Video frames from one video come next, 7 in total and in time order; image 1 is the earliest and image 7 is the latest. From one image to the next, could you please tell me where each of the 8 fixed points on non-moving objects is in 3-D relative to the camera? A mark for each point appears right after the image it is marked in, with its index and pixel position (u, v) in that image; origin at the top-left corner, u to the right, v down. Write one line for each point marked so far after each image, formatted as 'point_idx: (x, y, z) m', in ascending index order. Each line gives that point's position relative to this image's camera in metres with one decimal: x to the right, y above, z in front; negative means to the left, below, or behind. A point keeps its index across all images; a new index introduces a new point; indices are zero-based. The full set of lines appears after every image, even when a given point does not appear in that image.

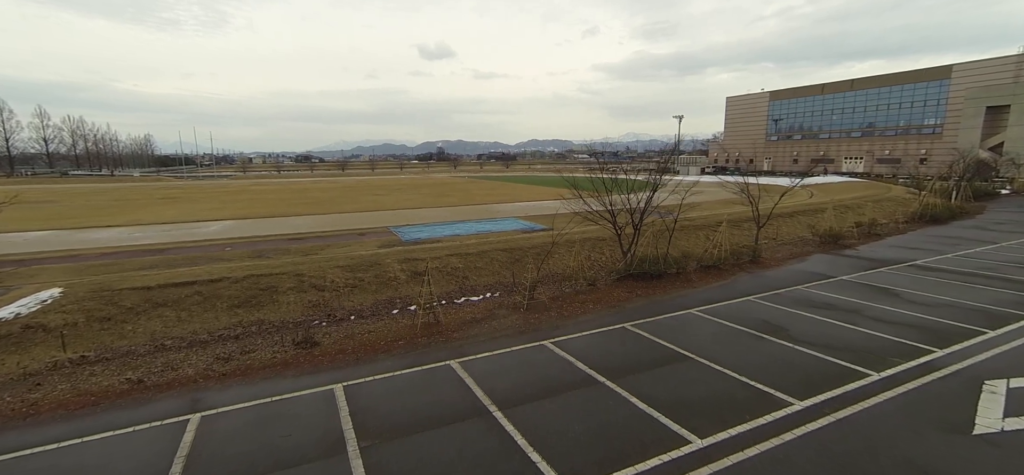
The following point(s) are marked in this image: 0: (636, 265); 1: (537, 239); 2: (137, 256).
0: (+2.9, -0.6, +10.9) m
1: (+0.8, -0.1, +13.6) m
2: (-11.5, -0.6, +14.2) m
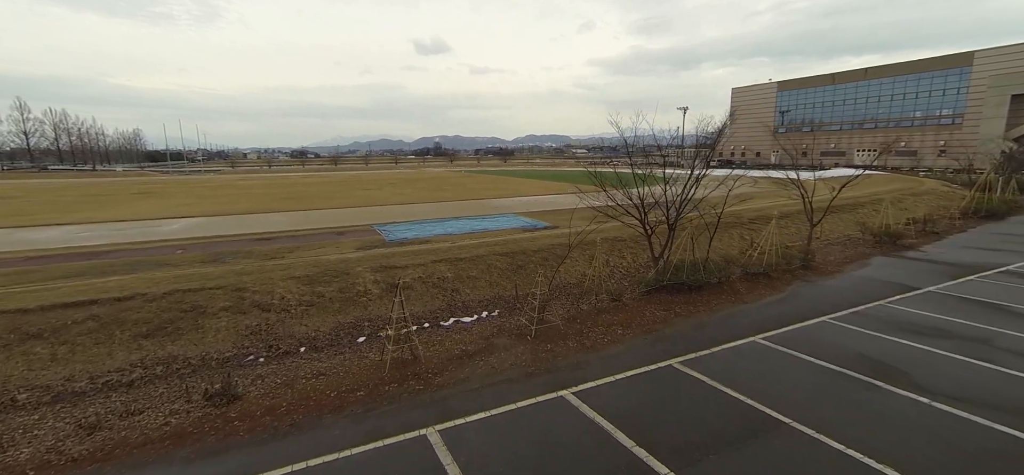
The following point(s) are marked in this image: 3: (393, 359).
0: (+3.0, -0.7, +8.7) m
1: (+0.8, -0.1, +11.3) m
2: (-11.5, -0.6, +12.0) m
3: (-1.6, -1.6, +6.1) m
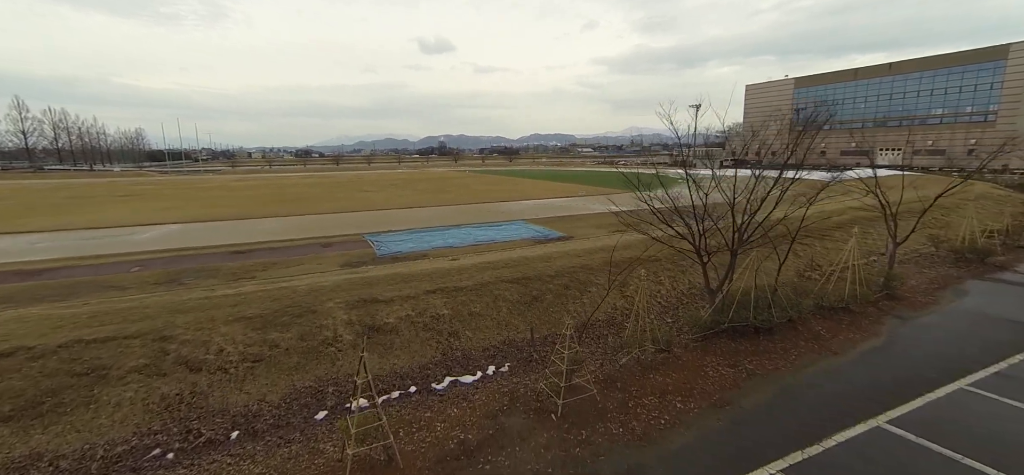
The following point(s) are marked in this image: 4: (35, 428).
0: (+3.2, -1.1, +6.7) m
1: (+1.1, -0.5, +9.4) m
2: (-11.2, -1.0, +10.1) m
3: (-1.4, -2.0, +4.2) m
4: (-4.6, -1.8, +4.4) m
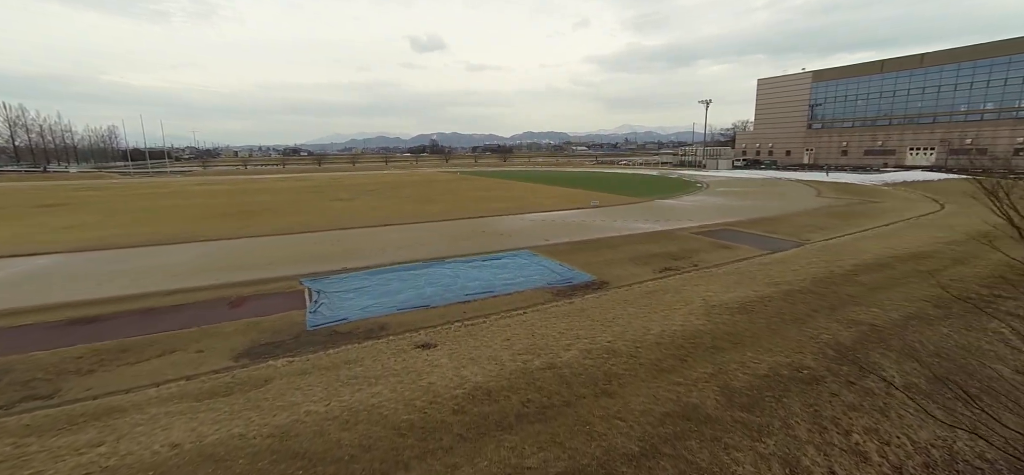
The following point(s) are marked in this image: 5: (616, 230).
0: (+3.5, -2.1, +1.9) m
1: (+1.3, -1.5, +4.6) m
2: (-11.0, -2.1, +5.1) m
3: (-1.1, -3.1, -0.7) m
4: (-4.3, -2.9, -0.4) m
5: (+3.9, +0.3, +17.3) m
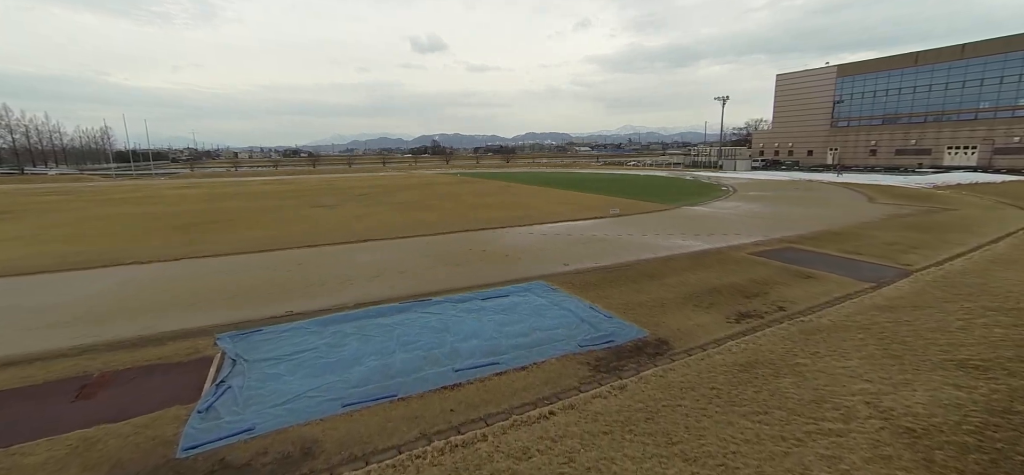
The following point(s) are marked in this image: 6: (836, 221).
0: (+3.6, -2.7, -1.5) m
1: (+1.5, -2.1, +1.1) m
2: (-10.8, -2.6, +1.7) m
3: (-0.9, -3.6, -4.1) m
4: (-4.1, -3.5, -3.9) m
5: (+4.2, -0.3, +13.8) m
6: (+12.1, +0.6, +17.2) m
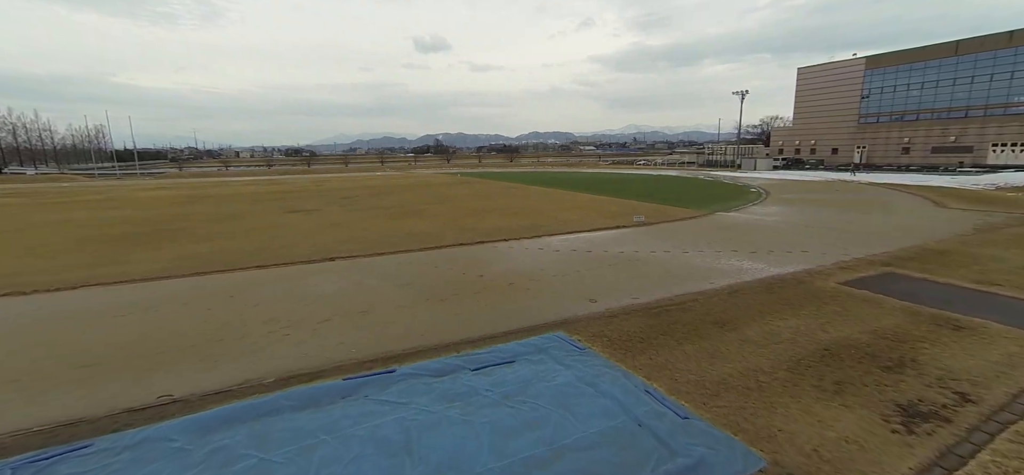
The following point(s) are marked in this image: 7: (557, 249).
0: (+3.7, -3.2, -4.9) m
1: (+1.6, -2.5, -2.2) m
2: (-10.7, -3.1, -1.6) m
3: (-0.8, -4.1, -7.5) m
4: (-4.0, -3.9, -7.2) m
5: (+4.3, -0.8, +10.4) m
6: (+12.2, +0.1, +13.8) m
7: (+1.1, -0.3, +12.7) m
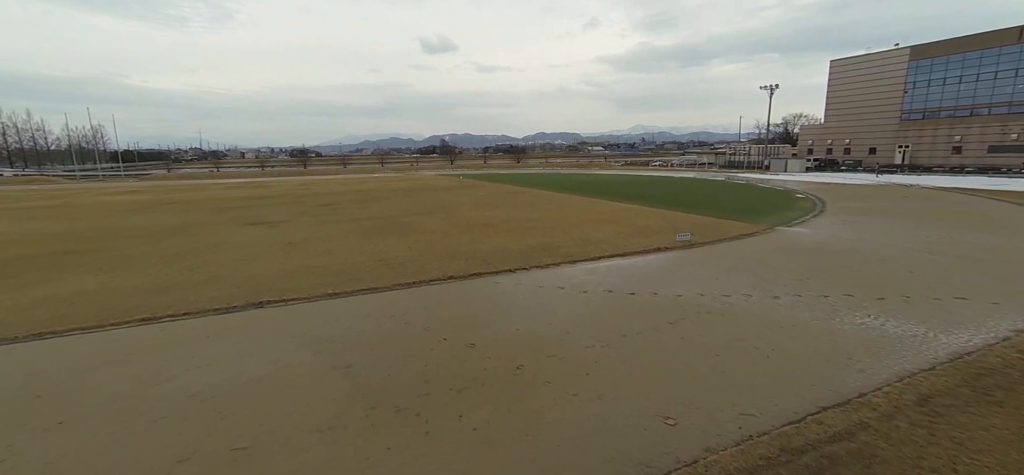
0: (+3.6, -3.8, -9.0) m
1: (+1.5, -3.2, -6.3) m
2: (-10.8, -3.8, -5.5) m
3: (-1.0, -4.8, -11.5) m
4: (-4.2, -4.6, -11.3) m
5: (+4.4, -1.5, +6.3) m
6: (+12.4, -0.6, +9.6) m
7: (+1.2, -1.0, +8.6) m
